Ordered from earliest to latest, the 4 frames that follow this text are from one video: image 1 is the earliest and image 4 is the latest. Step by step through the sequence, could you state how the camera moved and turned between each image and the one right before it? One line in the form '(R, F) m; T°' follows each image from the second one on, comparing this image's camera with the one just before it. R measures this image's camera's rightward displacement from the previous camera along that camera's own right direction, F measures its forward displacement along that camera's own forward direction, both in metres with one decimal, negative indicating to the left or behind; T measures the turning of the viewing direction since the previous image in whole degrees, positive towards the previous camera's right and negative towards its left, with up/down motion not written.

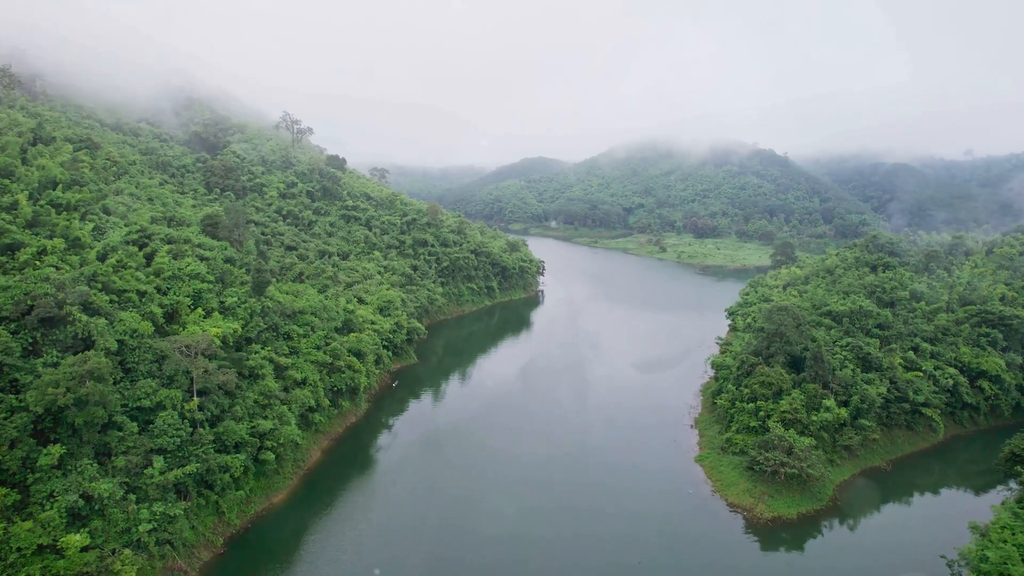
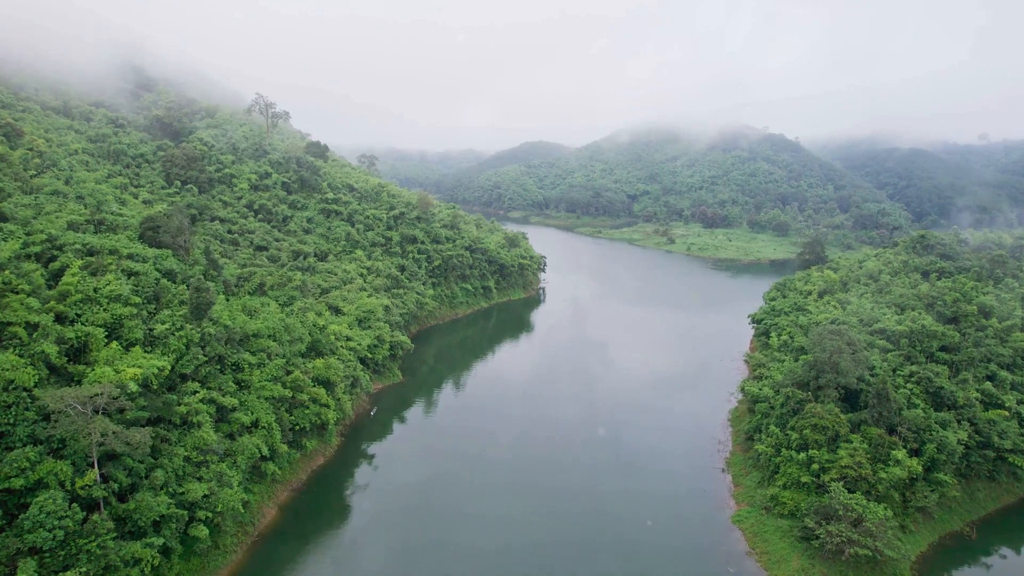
(+0.1, +5.2) m; 0°
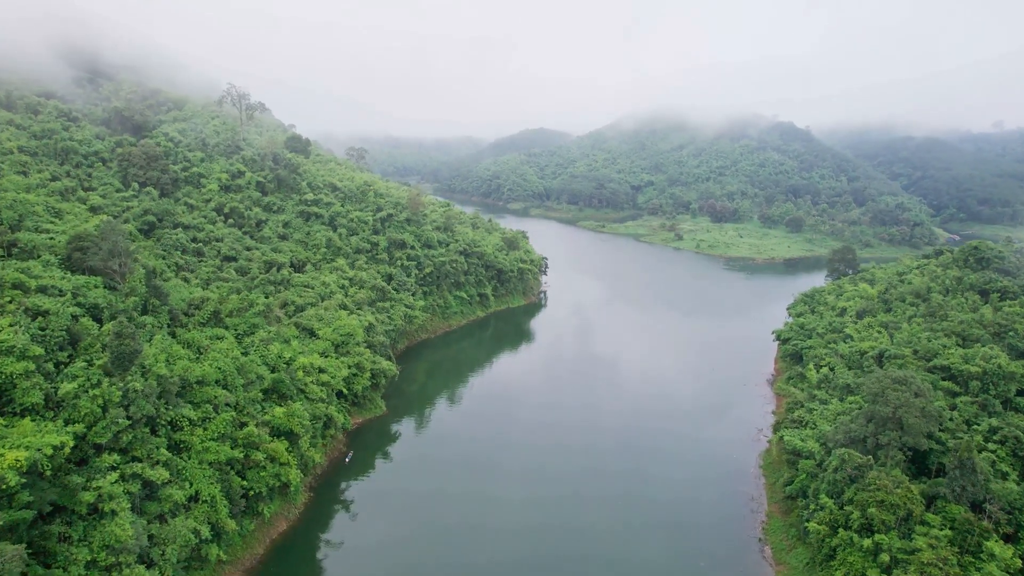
(+0.1, +4.5) m; 0°
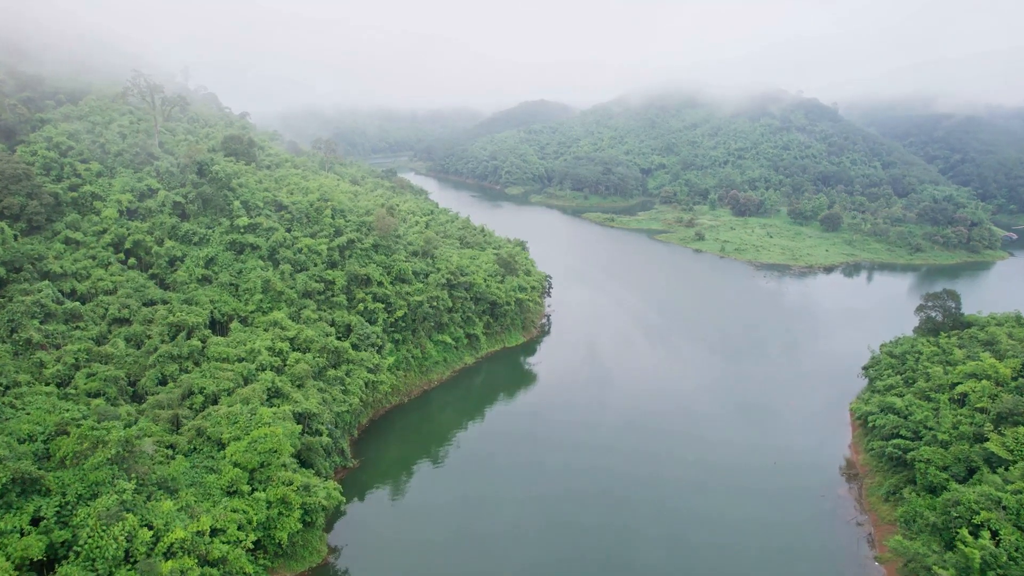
(+0.2, +10.3) m; 0°
